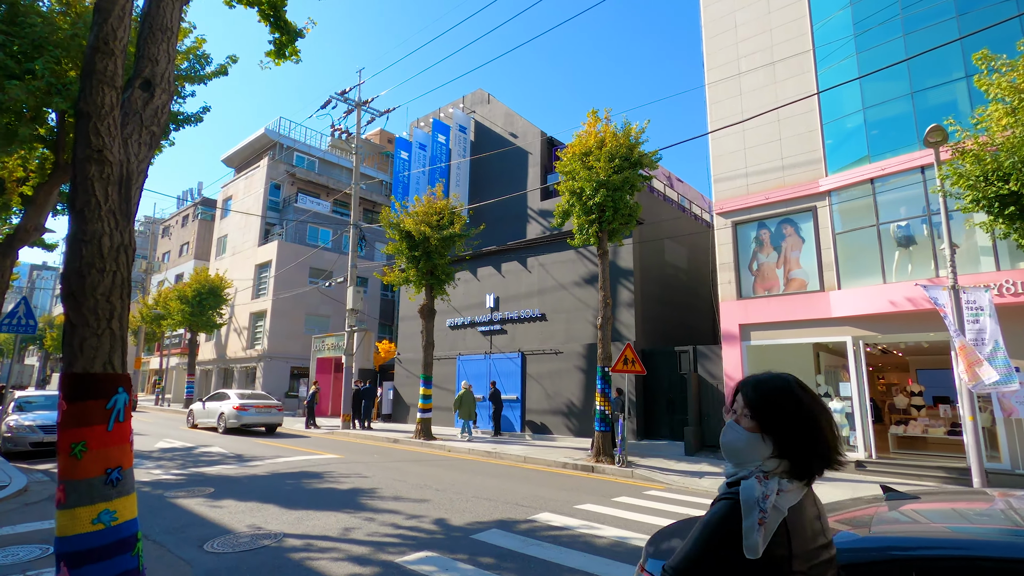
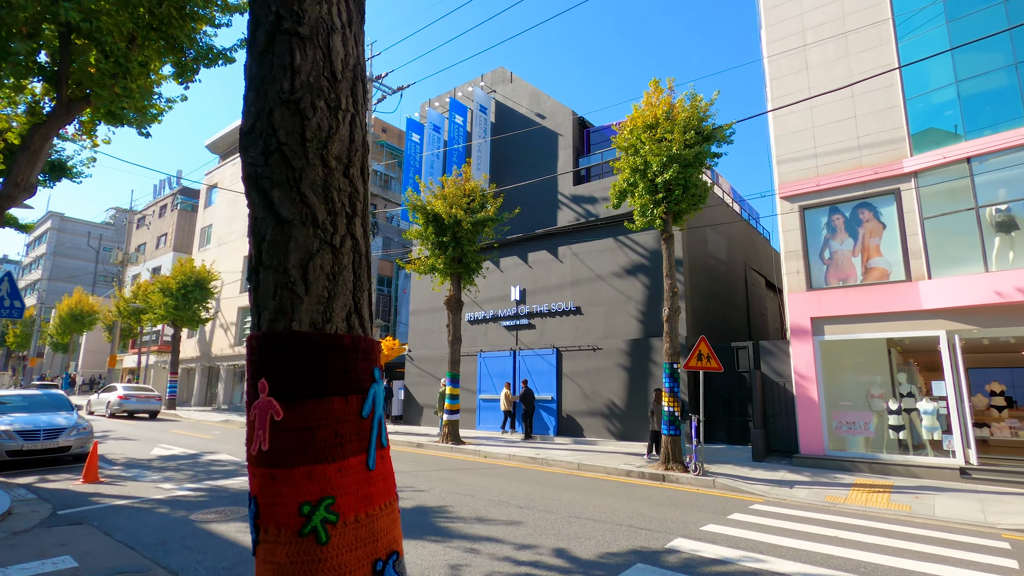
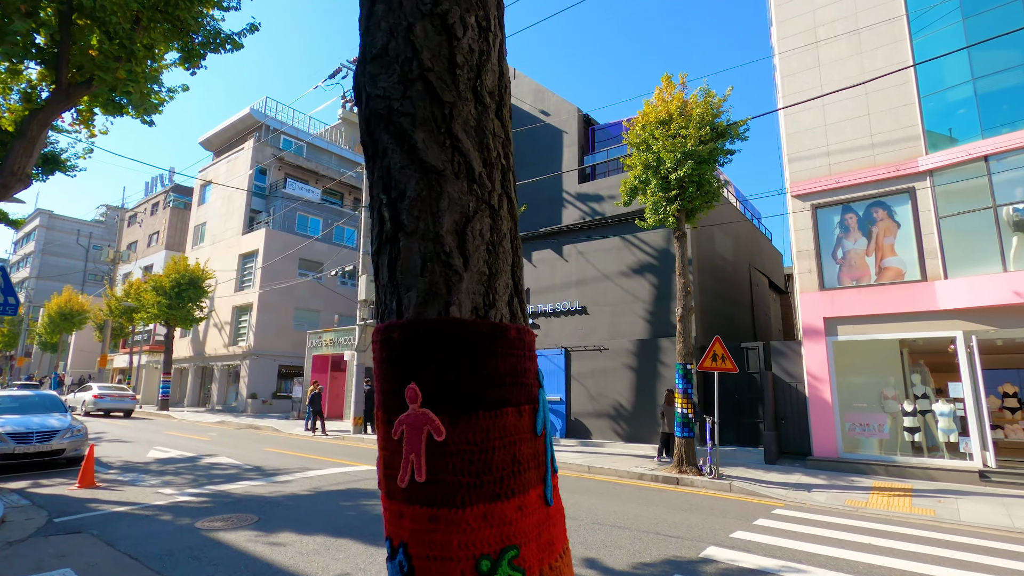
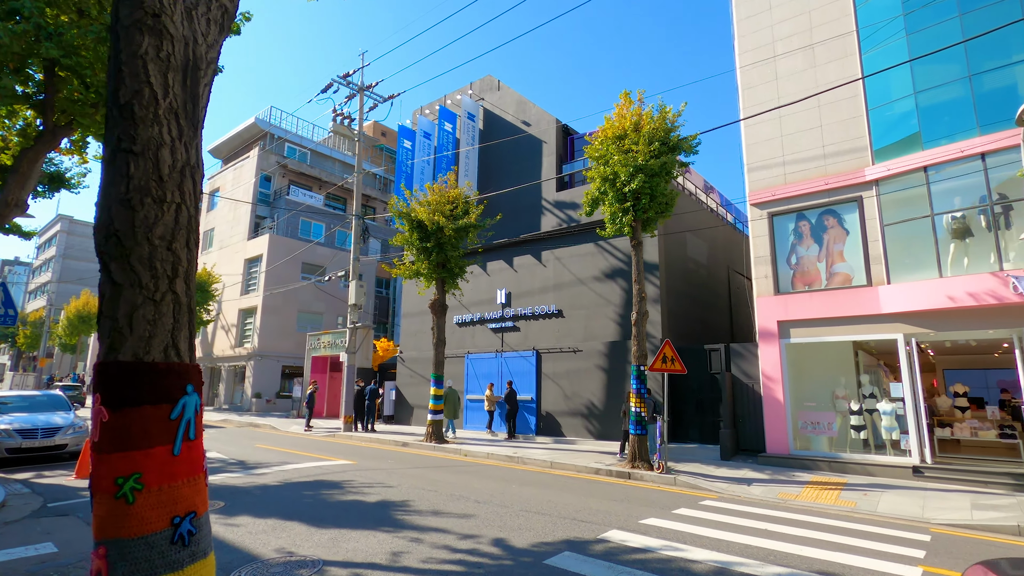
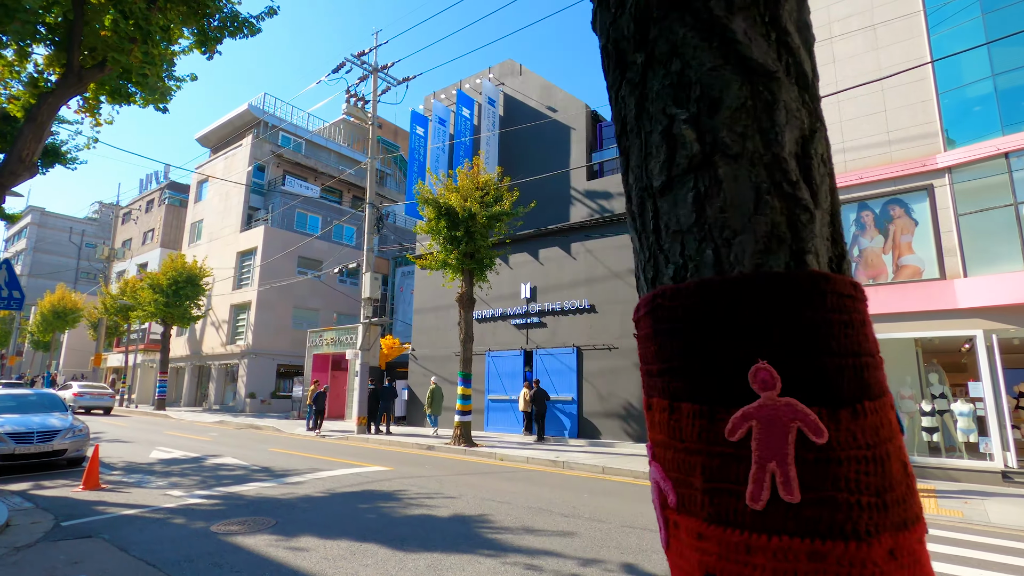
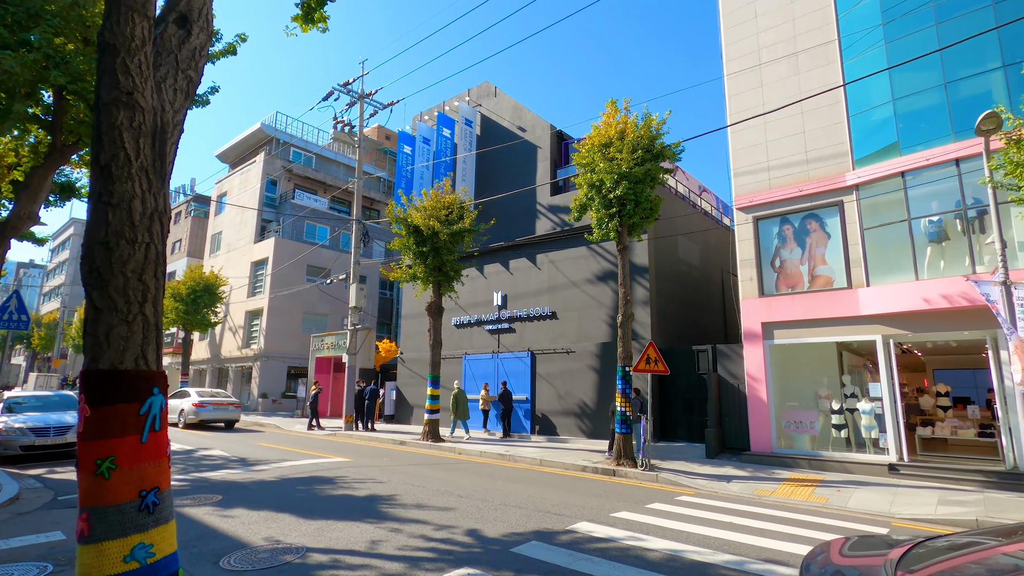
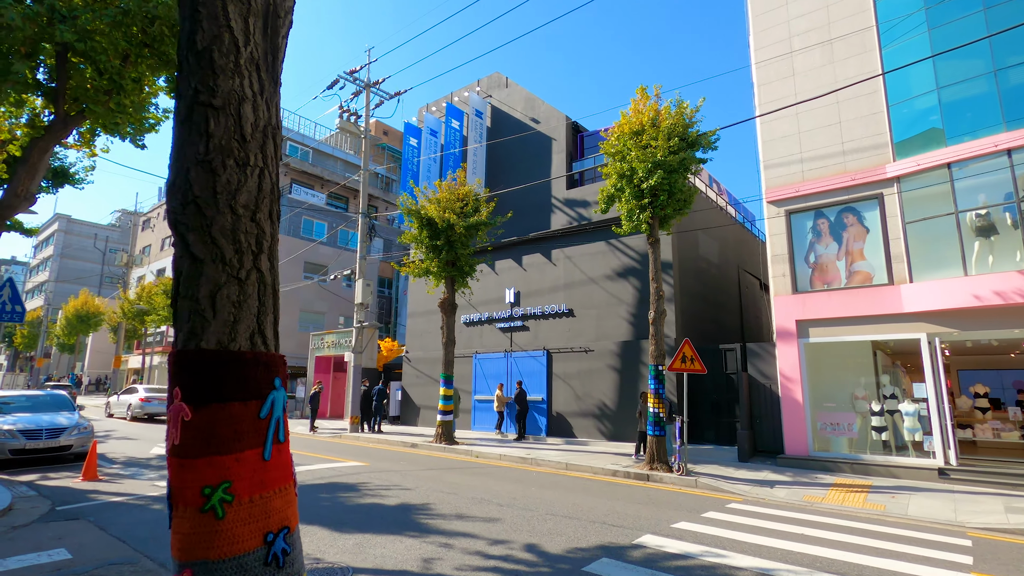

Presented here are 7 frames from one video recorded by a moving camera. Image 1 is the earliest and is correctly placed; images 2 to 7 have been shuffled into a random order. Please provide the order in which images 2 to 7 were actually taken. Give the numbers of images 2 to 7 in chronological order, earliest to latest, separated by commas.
6, 4, 7, 2, 3, 5
